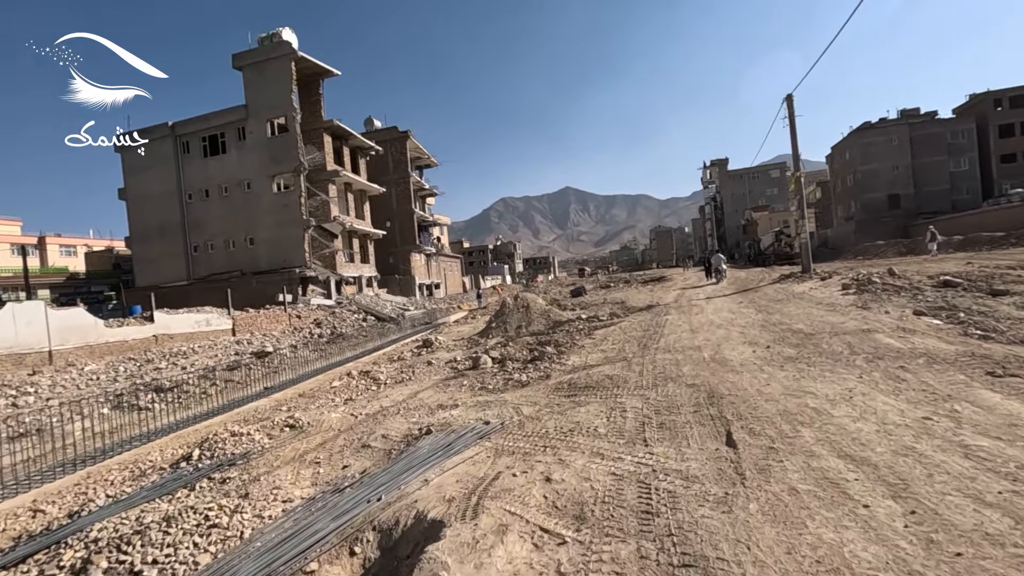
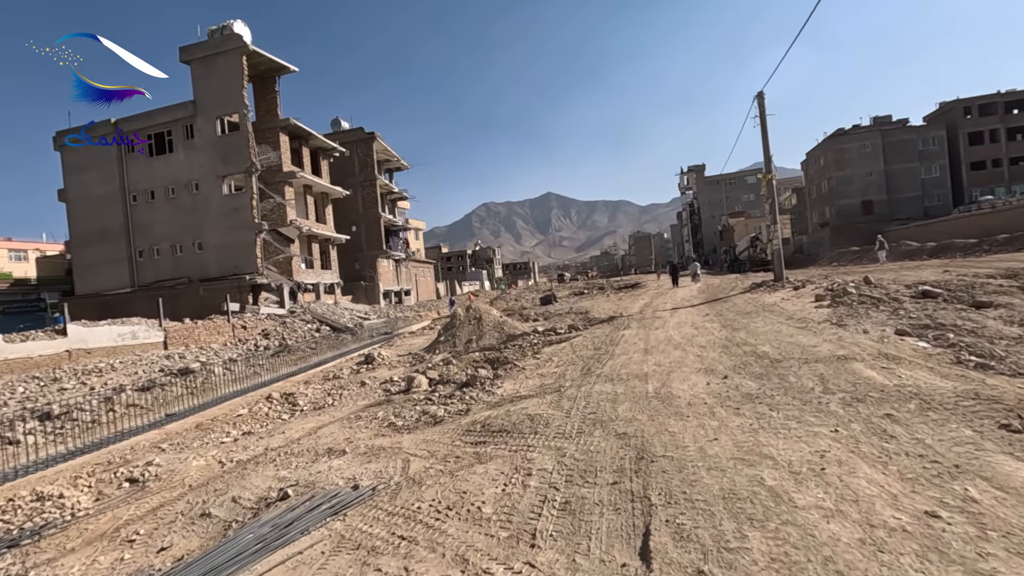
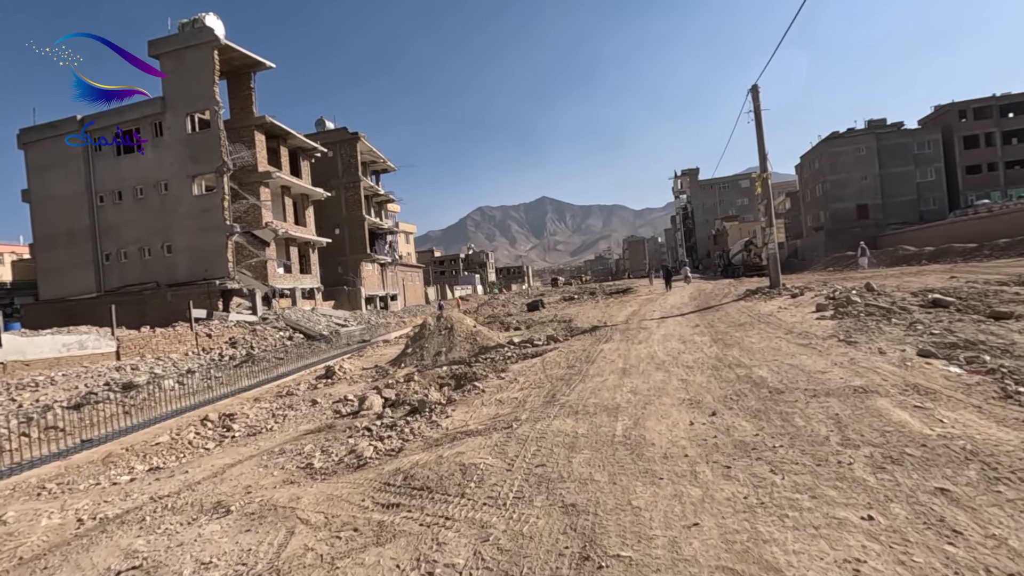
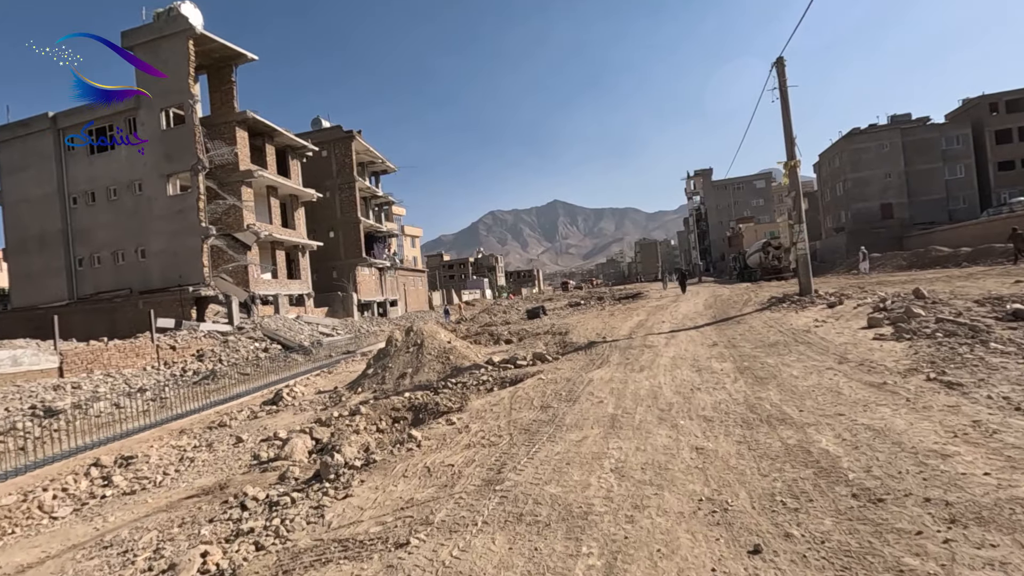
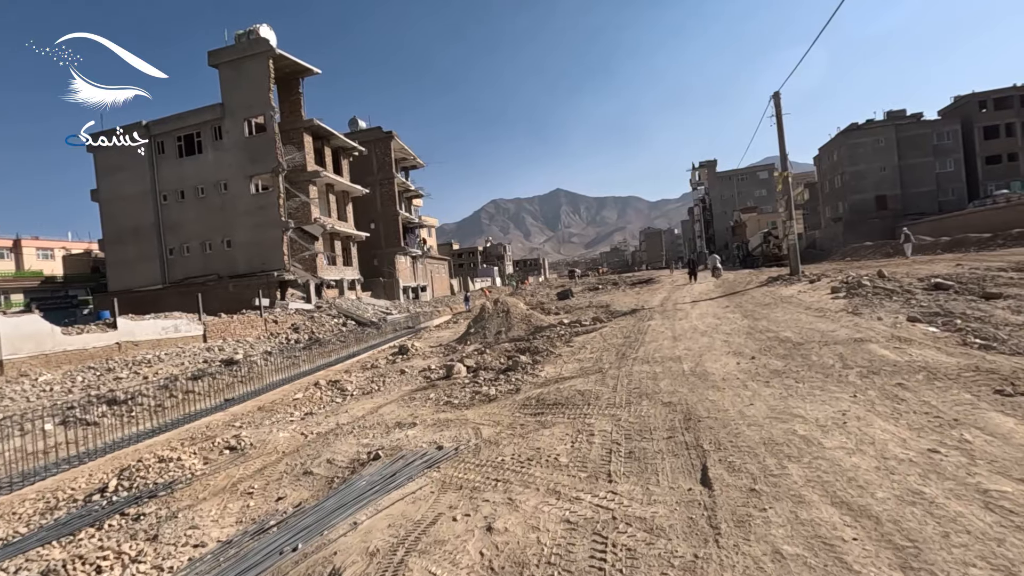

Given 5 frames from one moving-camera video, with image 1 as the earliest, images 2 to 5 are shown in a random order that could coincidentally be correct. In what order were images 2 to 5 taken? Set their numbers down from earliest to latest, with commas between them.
5, 2, 3, 4
